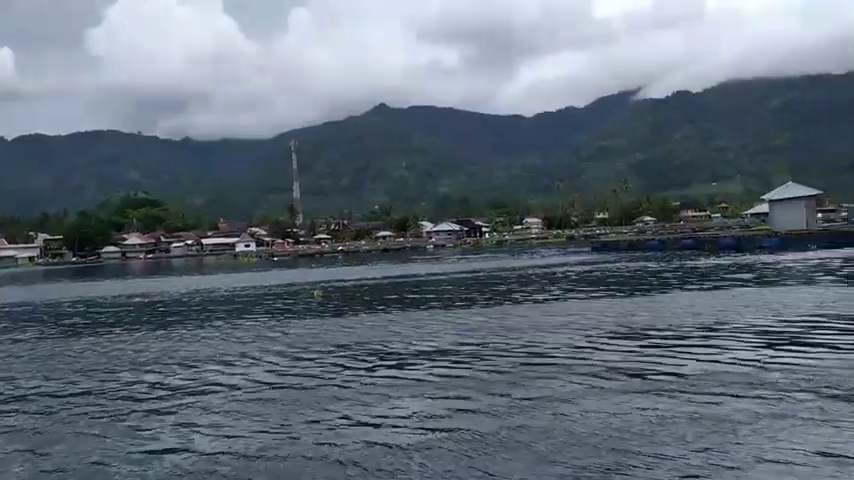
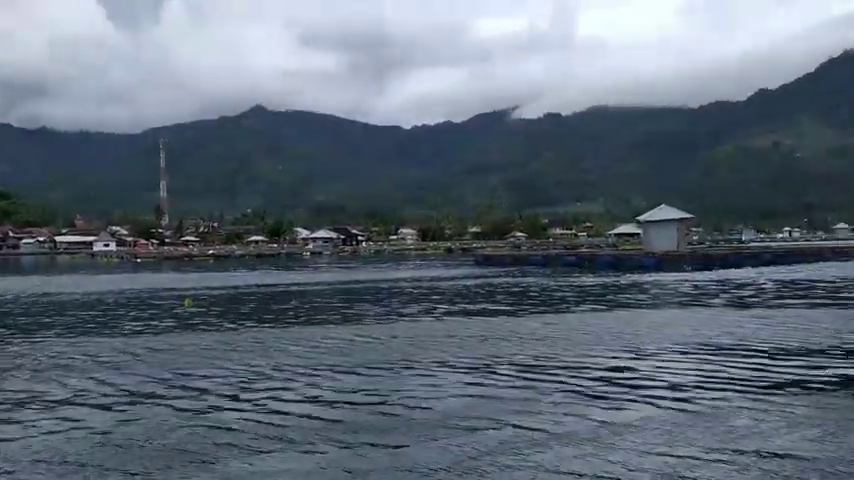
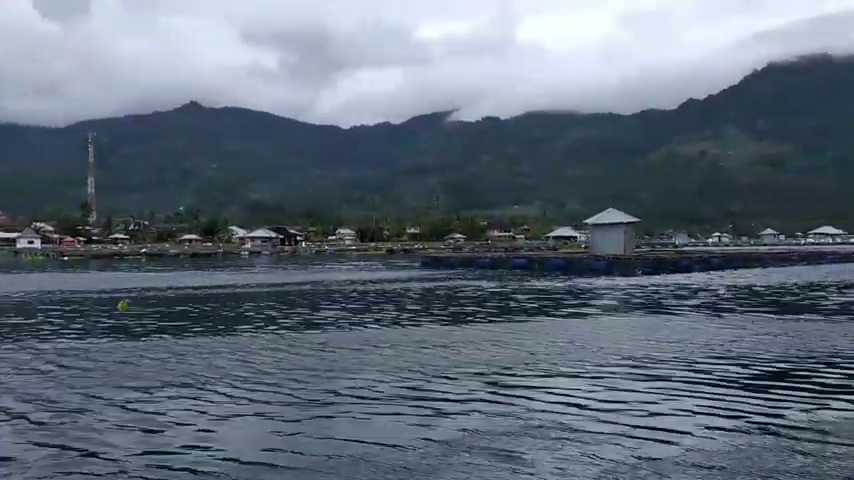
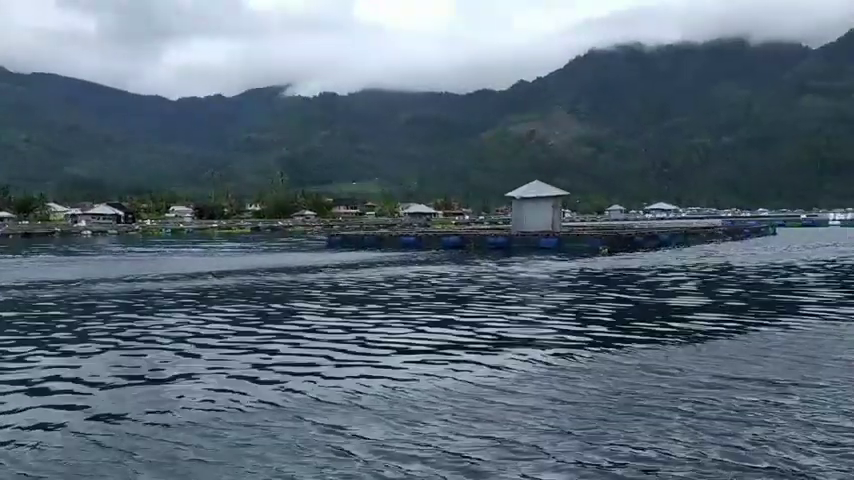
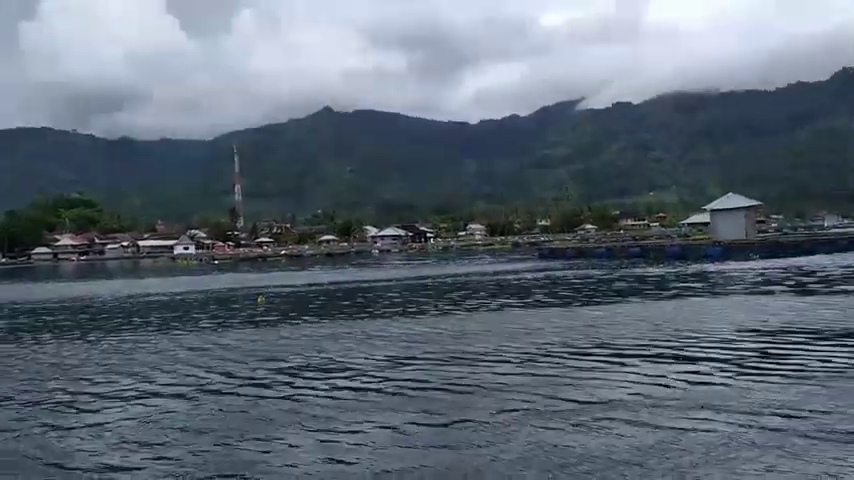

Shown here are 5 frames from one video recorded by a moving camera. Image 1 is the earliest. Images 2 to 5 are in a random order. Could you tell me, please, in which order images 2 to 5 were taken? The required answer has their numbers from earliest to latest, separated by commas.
5, 2, 3, 4
